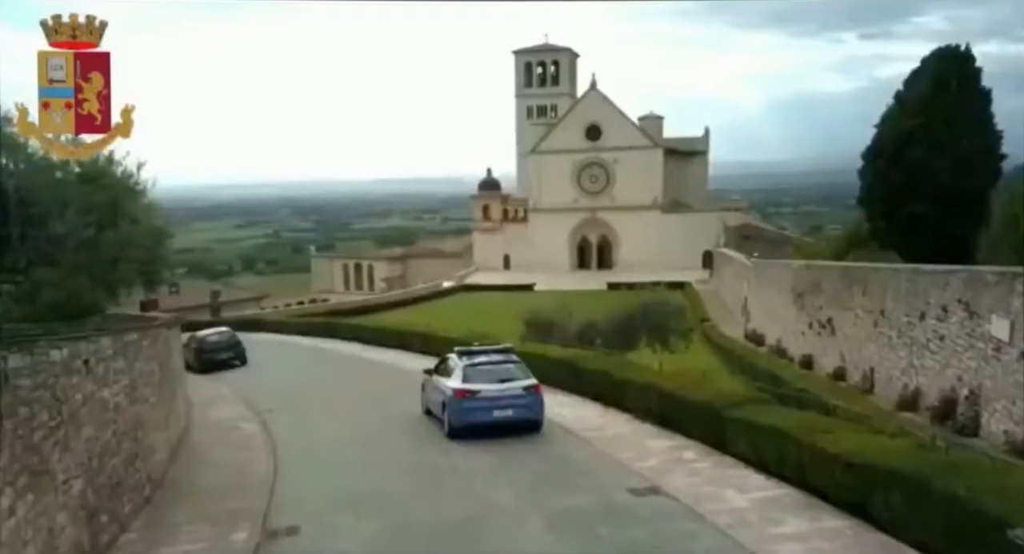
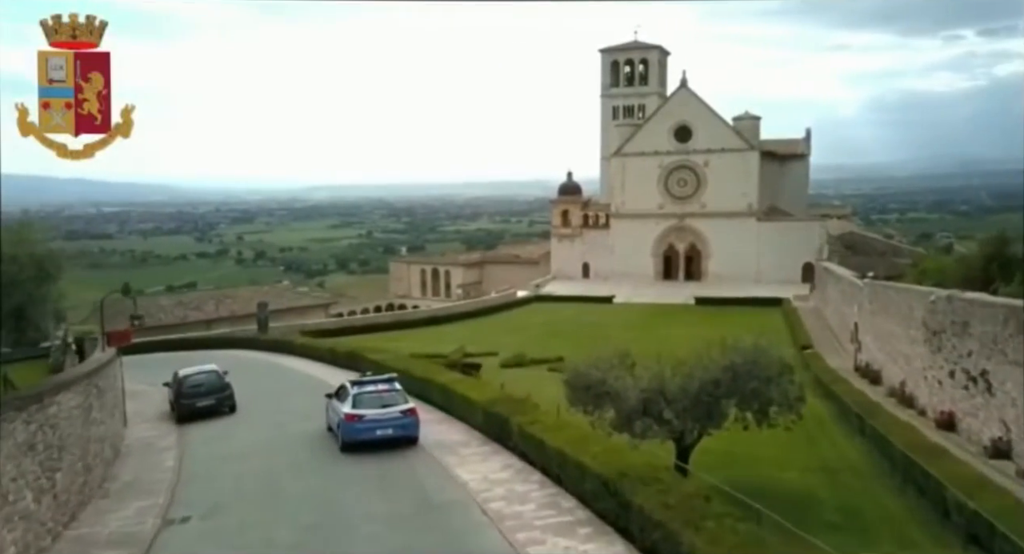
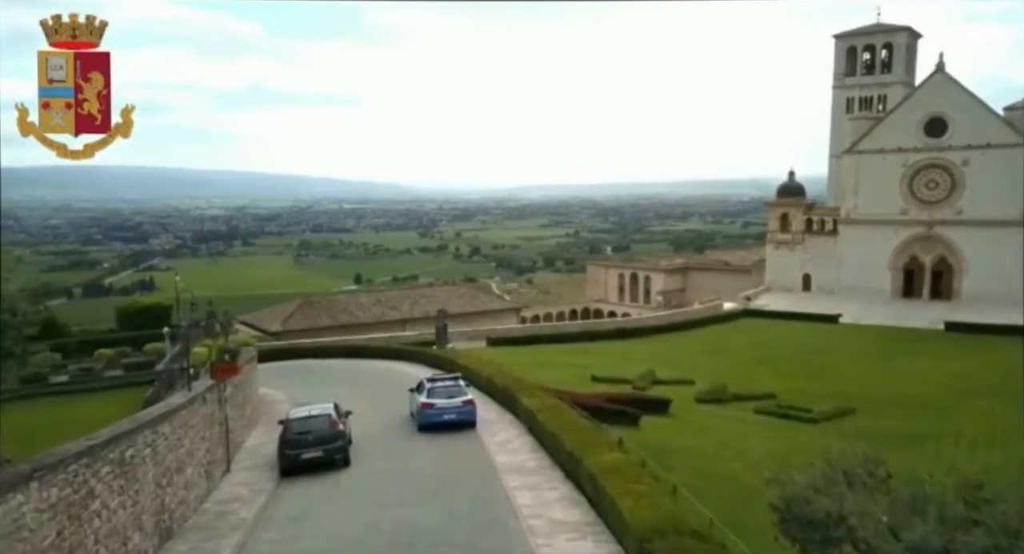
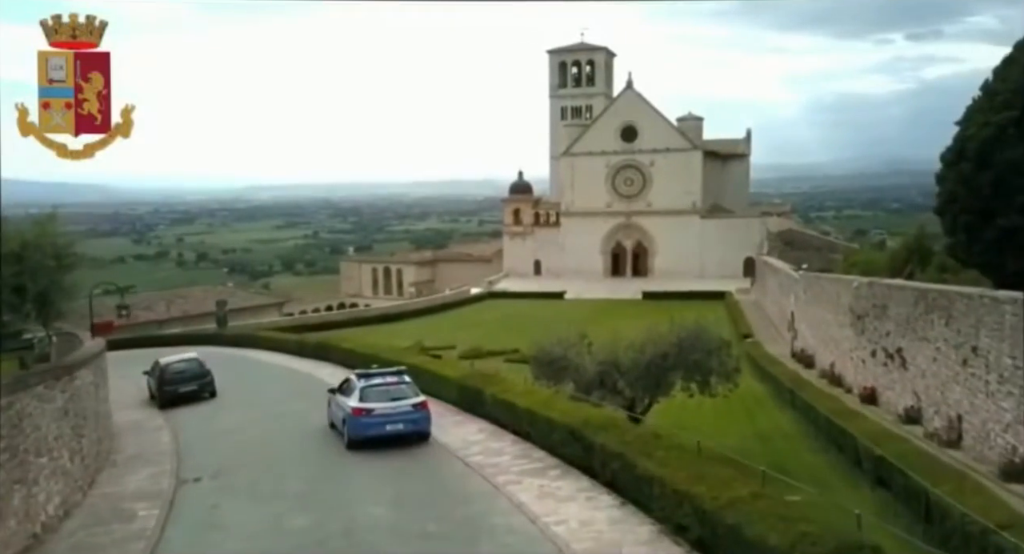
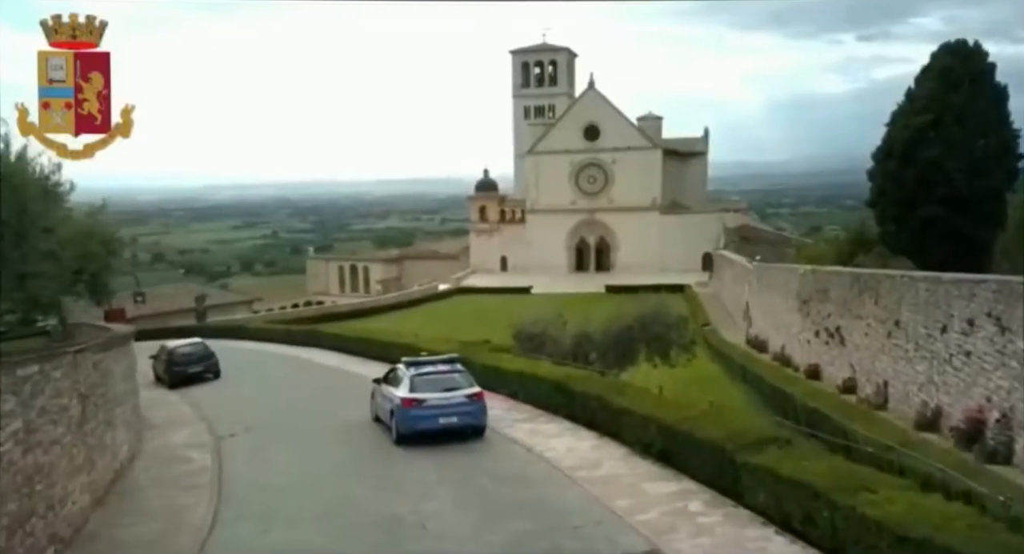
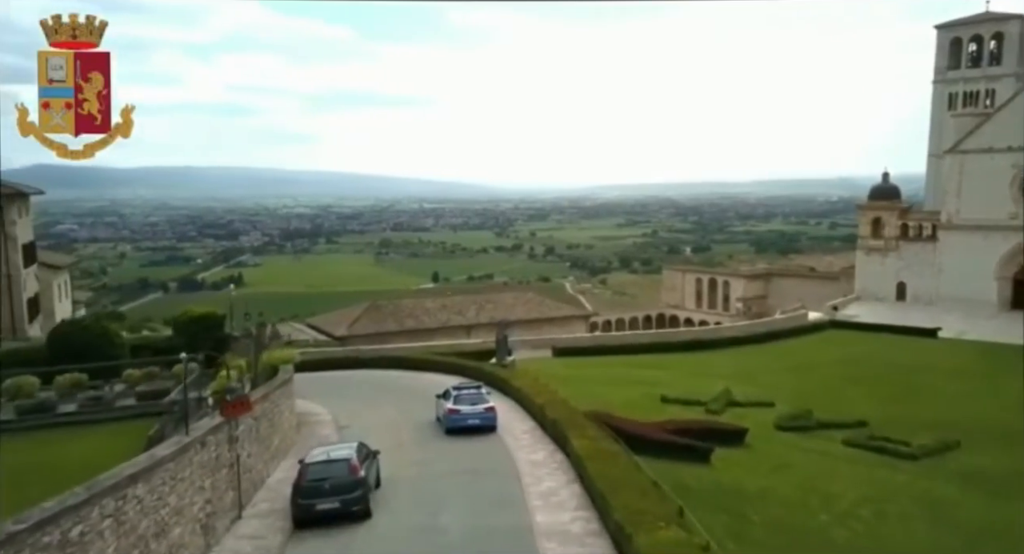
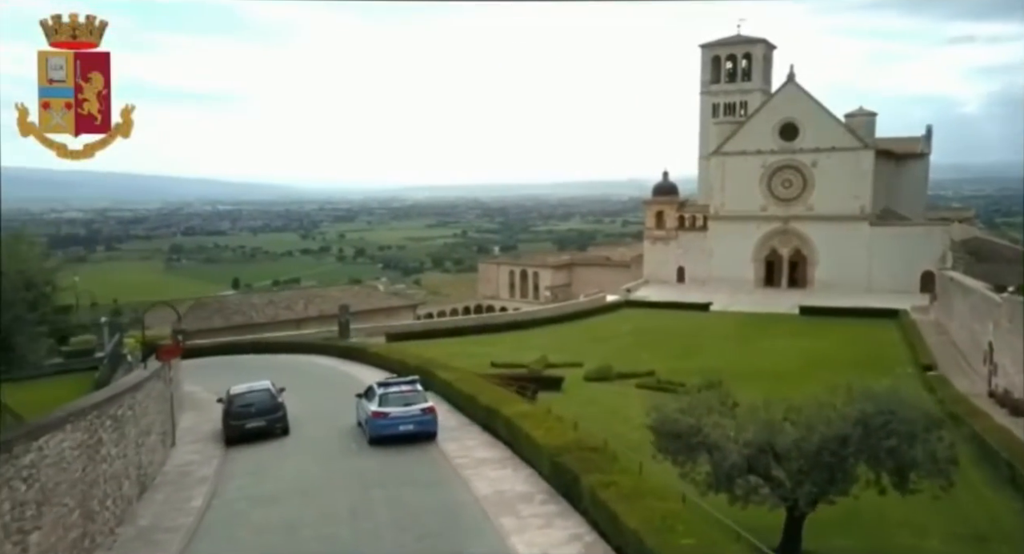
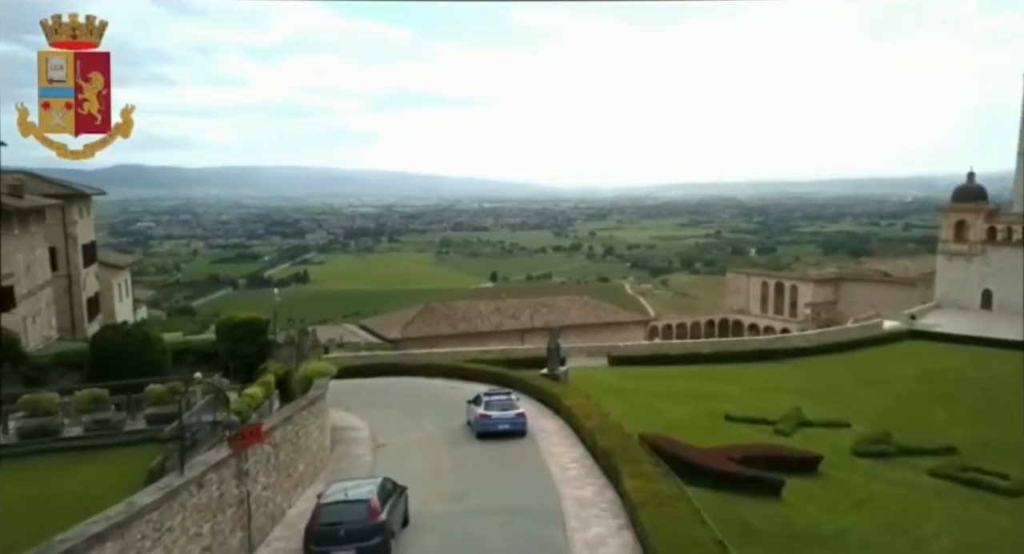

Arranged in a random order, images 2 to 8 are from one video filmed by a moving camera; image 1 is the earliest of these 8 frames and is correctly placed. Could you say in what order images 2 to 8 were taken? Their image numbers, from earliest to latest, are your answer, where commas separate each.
5, 4, 2, 7, 3, 6, 8
